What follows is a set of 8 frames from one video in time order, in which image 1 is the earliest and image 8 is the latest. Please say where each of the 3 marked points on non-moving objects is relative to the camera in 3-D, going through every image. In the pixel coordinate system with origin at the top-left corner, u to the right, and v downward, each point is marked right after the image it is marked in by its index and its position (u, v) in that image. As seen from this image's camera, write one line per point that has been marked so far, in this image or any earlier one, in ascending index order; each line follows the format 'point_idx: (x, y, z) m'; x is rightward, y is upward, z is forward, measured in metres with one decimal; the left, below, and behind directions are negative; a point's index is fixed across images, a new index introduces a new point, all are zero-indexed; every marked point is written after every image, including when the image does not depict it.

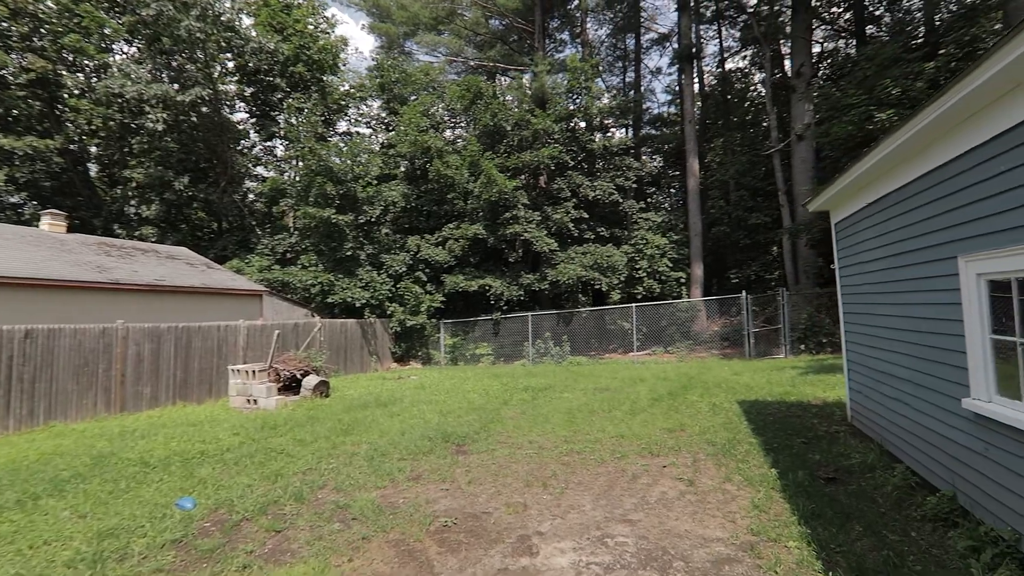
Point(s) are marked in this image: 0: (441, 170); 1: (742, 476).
0: (-2.3, +3.8, +15.7) m
1: (+1.9, -1.6, +4.1) m
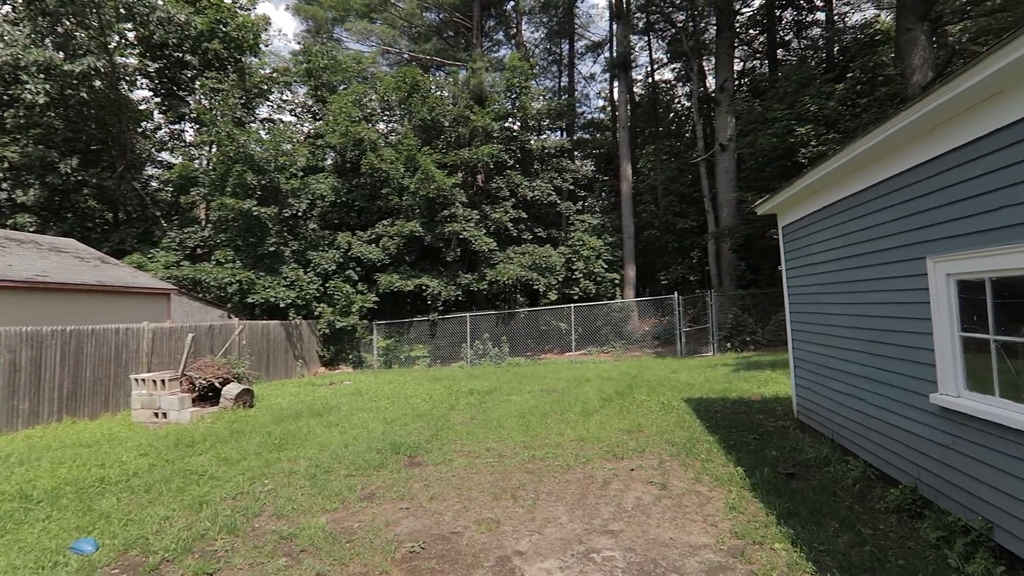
0: (-4.2, +3.9, +14.9) m
1: (+1.7, -1.6, +4.1) m
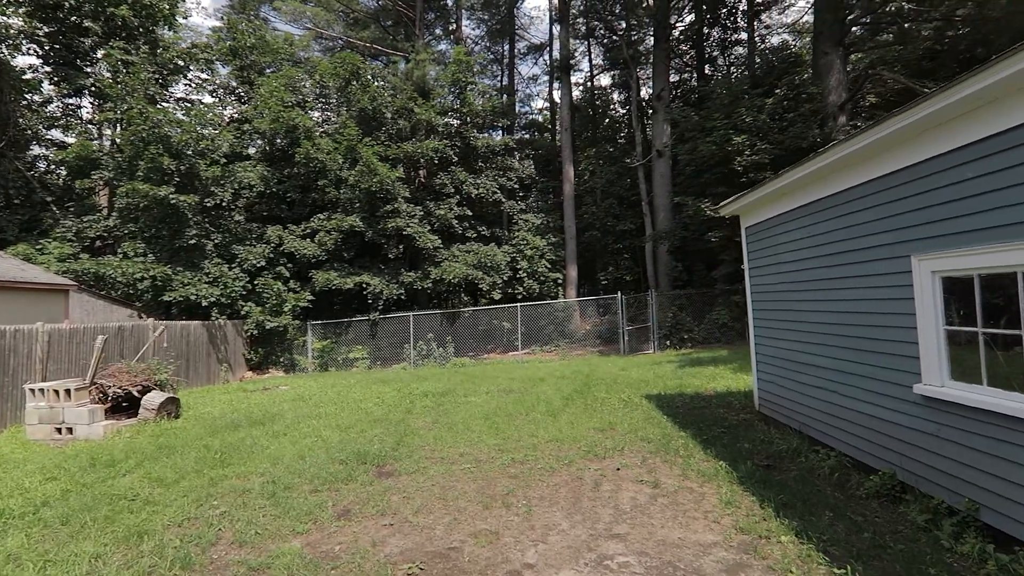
0: (-5.8, +3.9, +14.0) m
1: (+1.5, -1.5, +4.1) m
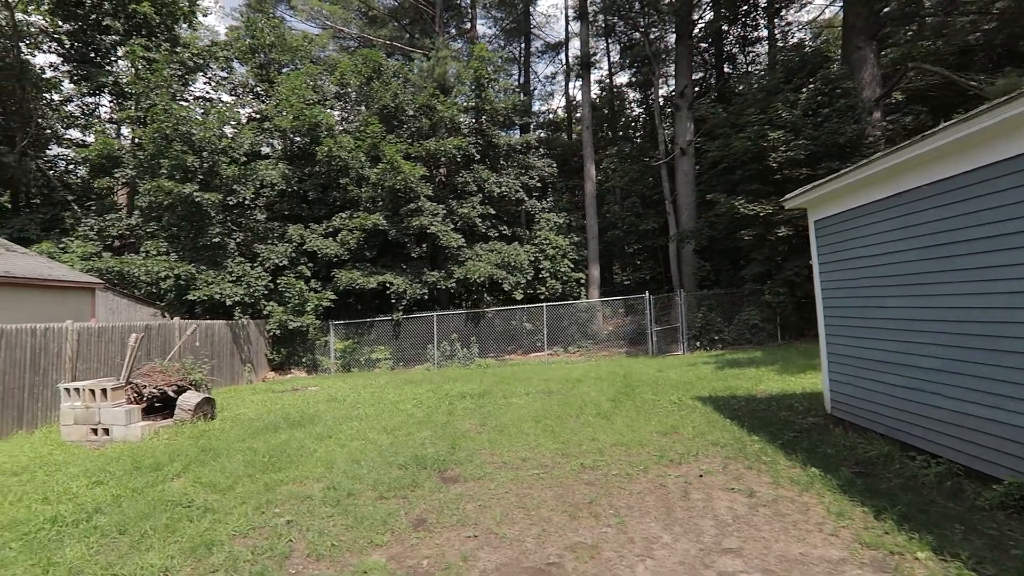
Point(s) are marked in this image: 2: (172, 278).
0: (-5.1, +3.9, +13.8) m
1: (+2.1, -1.5, +3.8) m
2: (-8.3, +0.2, +11.9) m
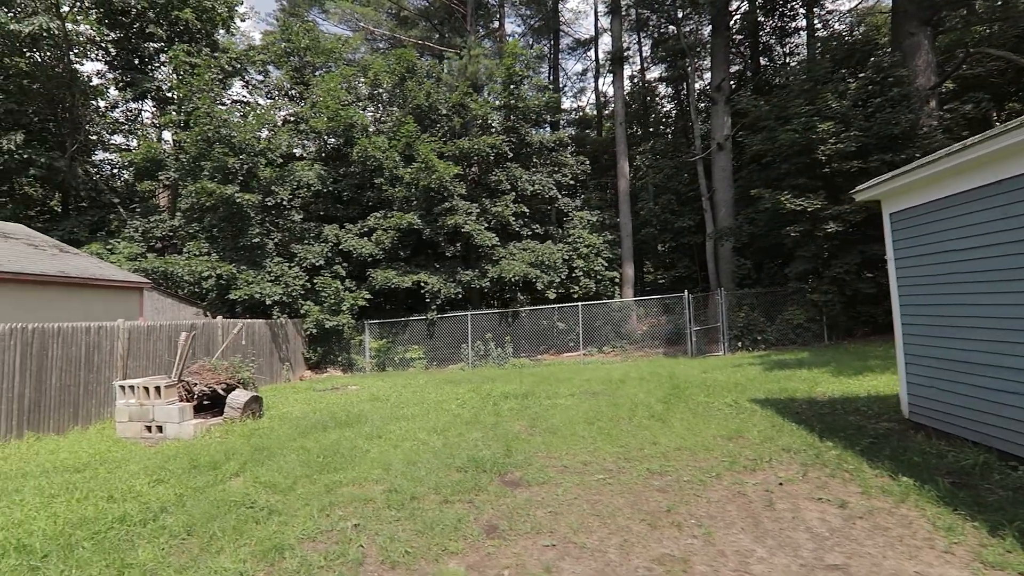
0: (-4.1, +3.9, +13.9) m
1: (+2.7, -1.5, +3.5) m
2: (-7.4, +0.3, +12.1) m
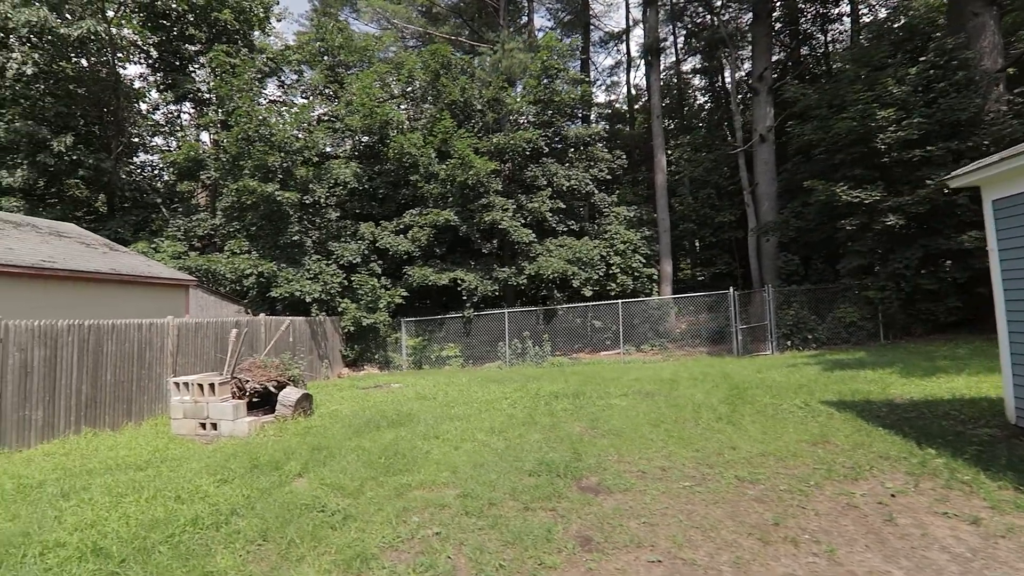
0: (-3.1, +4.0, +13.8) m
1: (+3.2, -1.4, +3.1) m
2: (-6.5, +0.3, +12.2) m
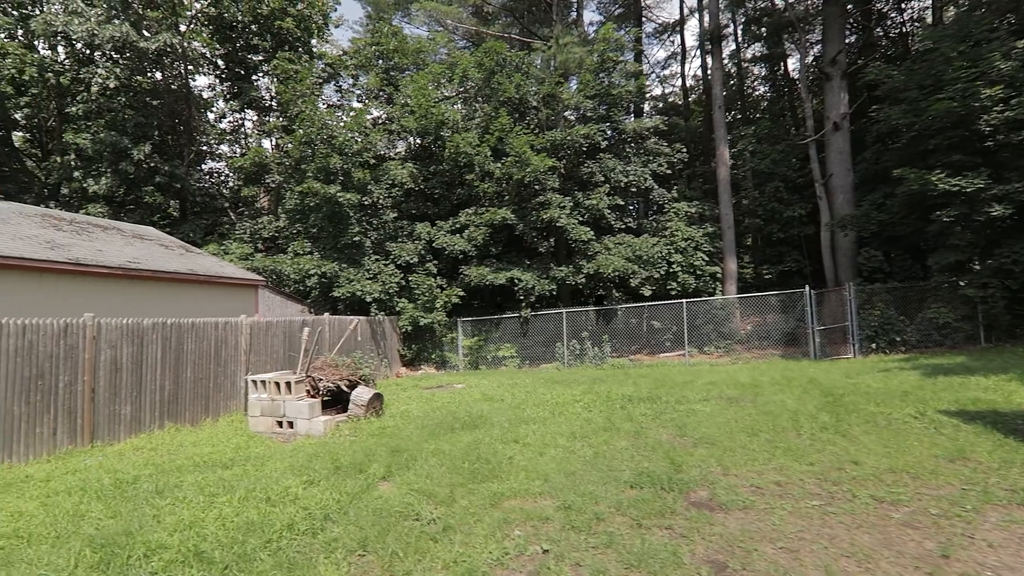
0: (-1.5, +4.0, +13.7) m
1: (+3.9, -1.4, +2.5) m
2: (-5.0, +0.3, +12.4) m
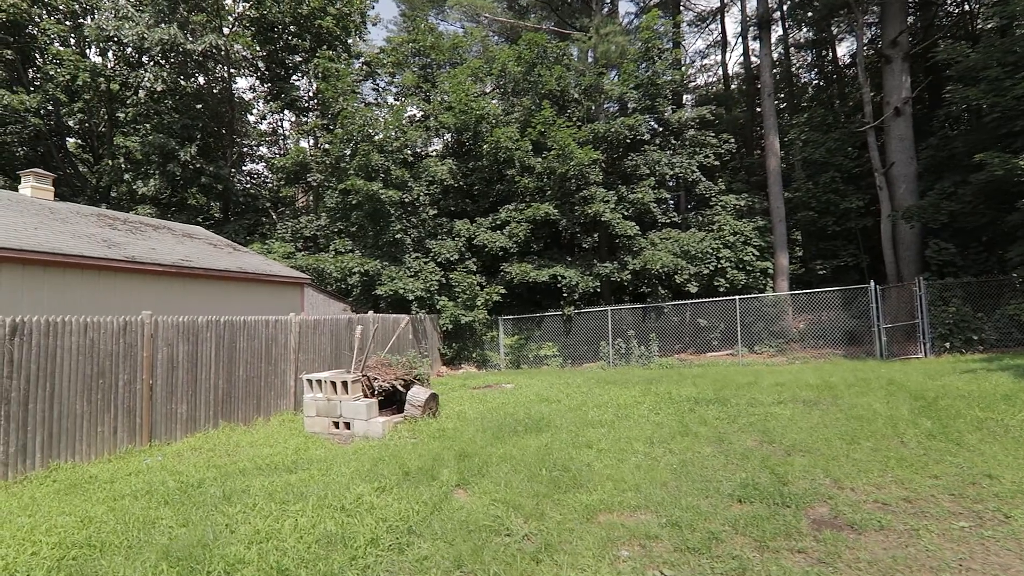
0: (-0.4, +4.1, +13.5) m
1: (+4.4, -1.3, +2.0) m
2: (-3.9, +0.3, +12.3) m
